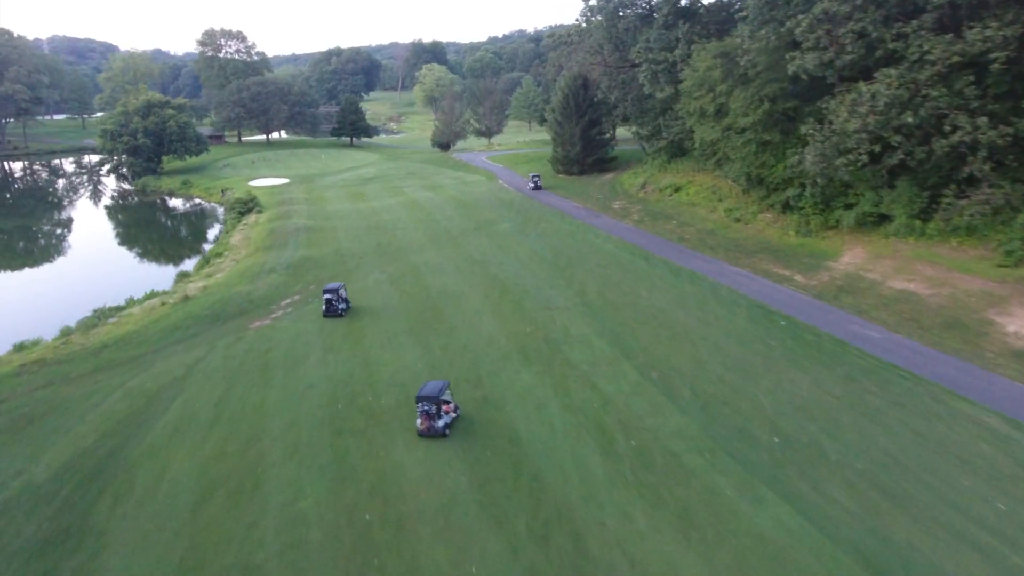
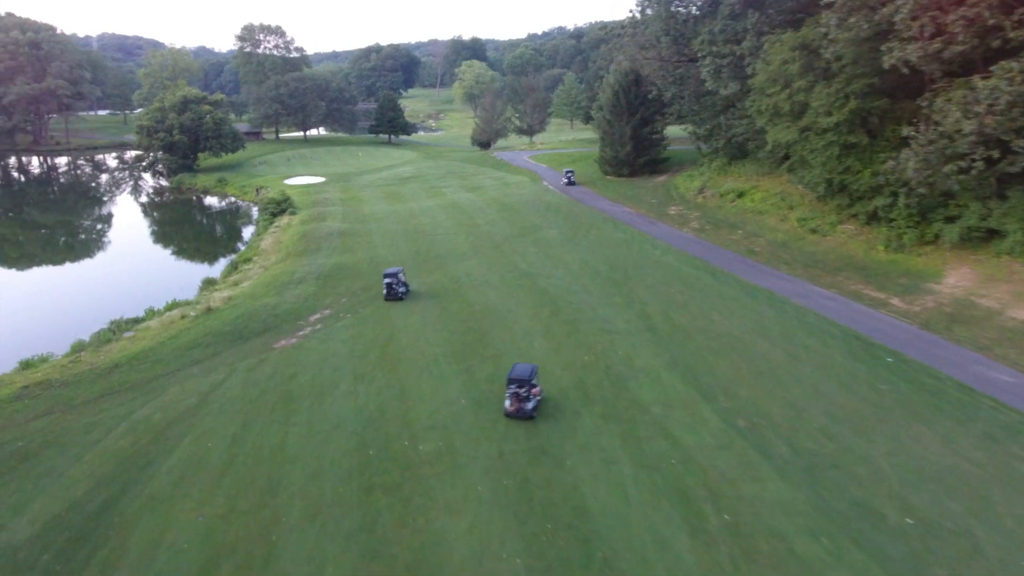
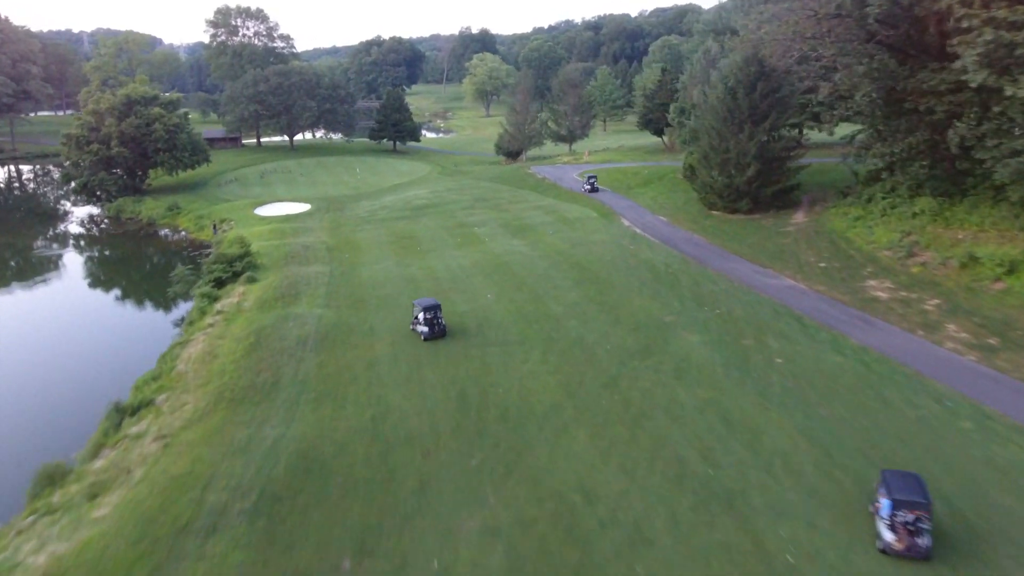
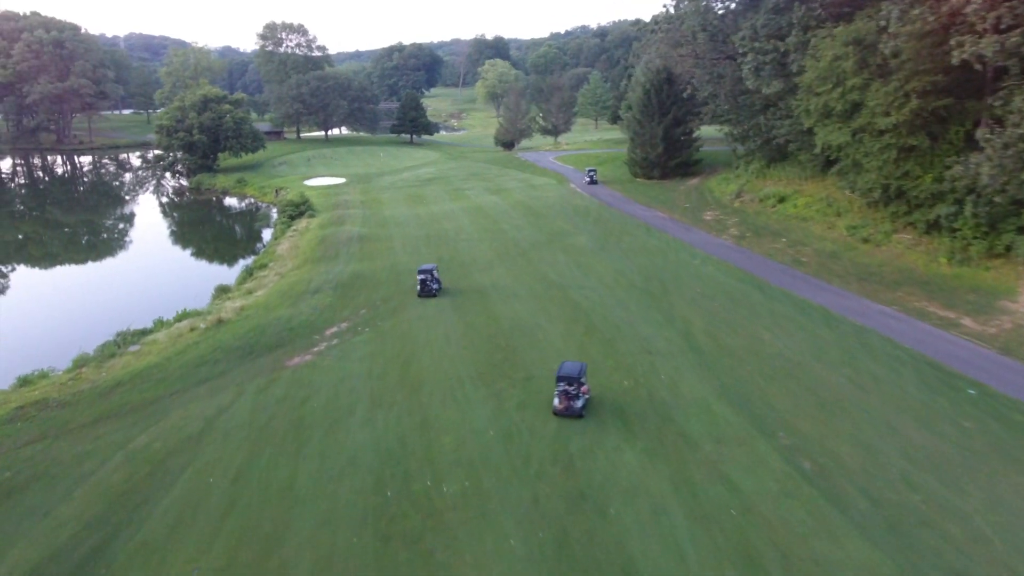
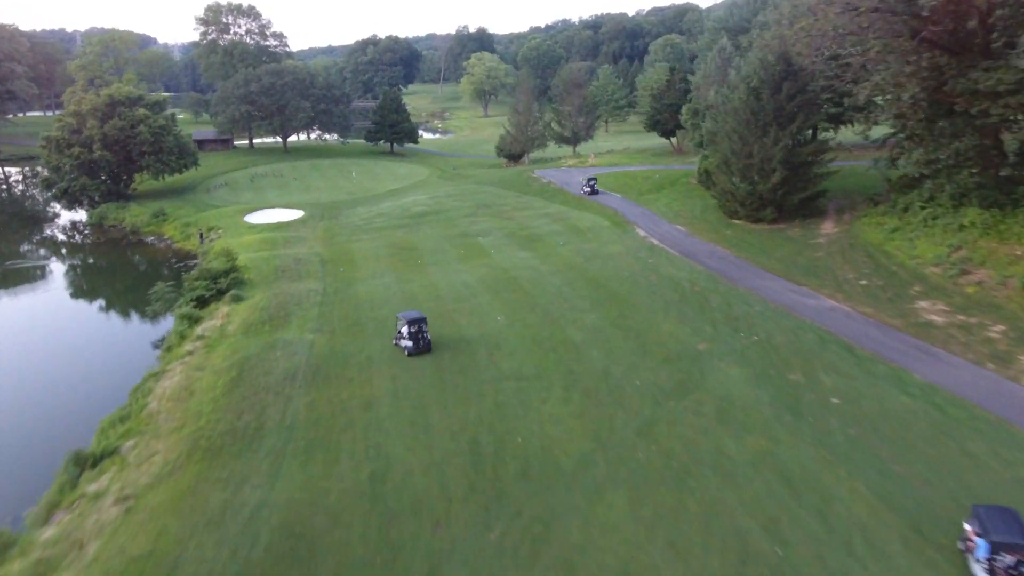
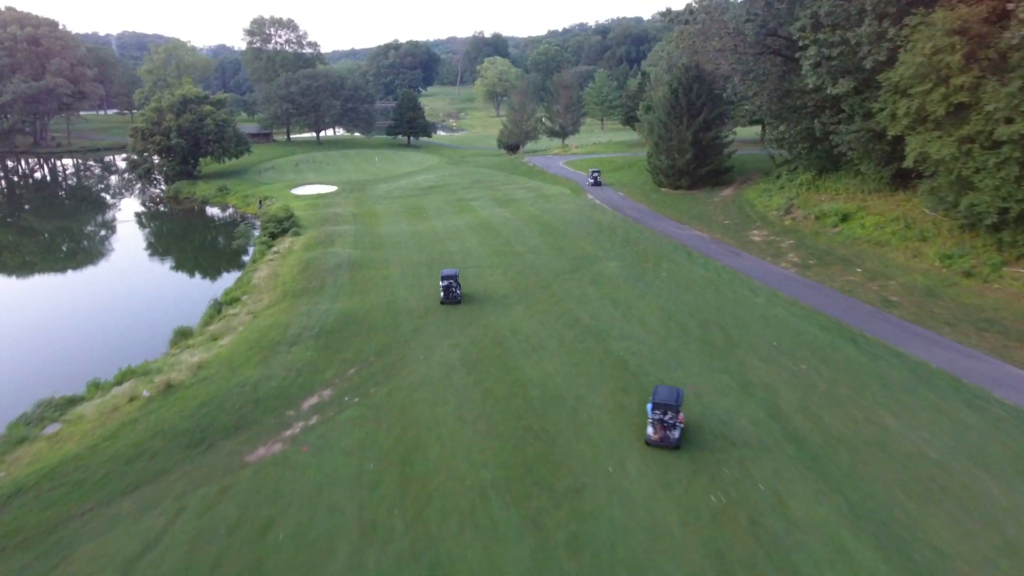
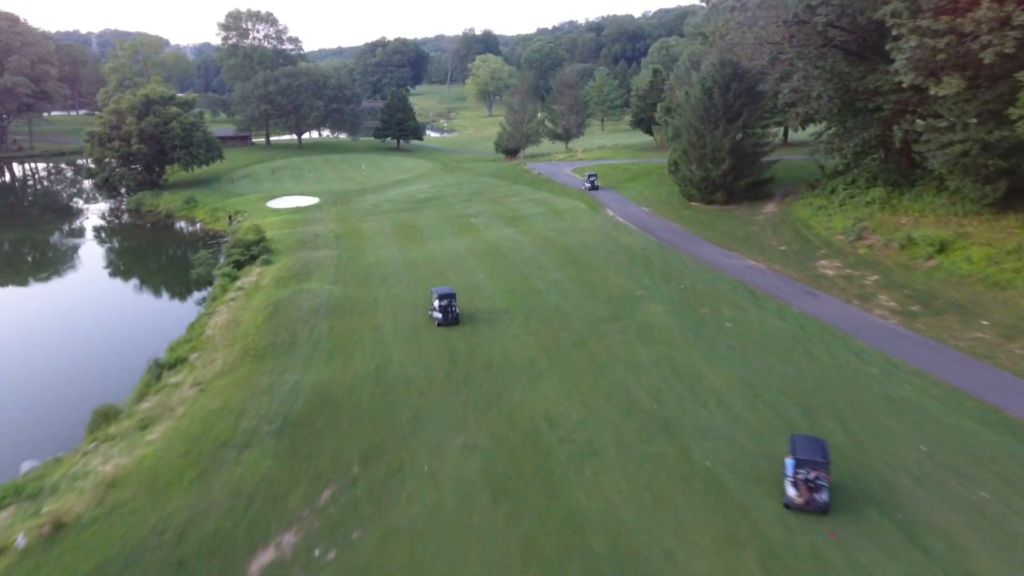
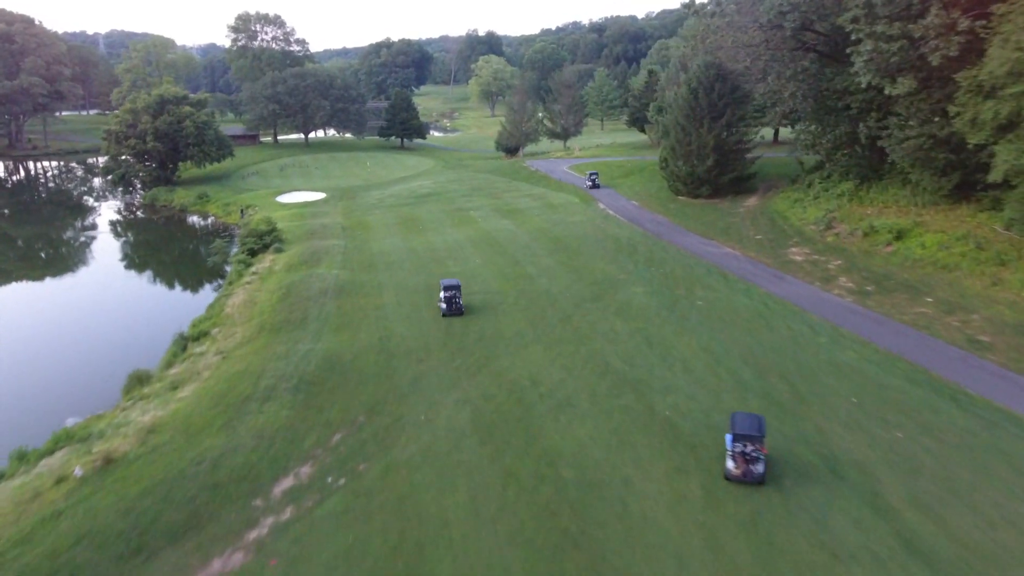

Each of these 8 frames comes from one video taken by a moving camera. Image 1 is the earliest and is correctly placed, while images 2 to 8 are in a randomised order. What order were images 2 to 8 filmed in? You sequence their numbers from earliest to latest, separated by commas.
2, 4, 6, 8, 7, 3, 5
